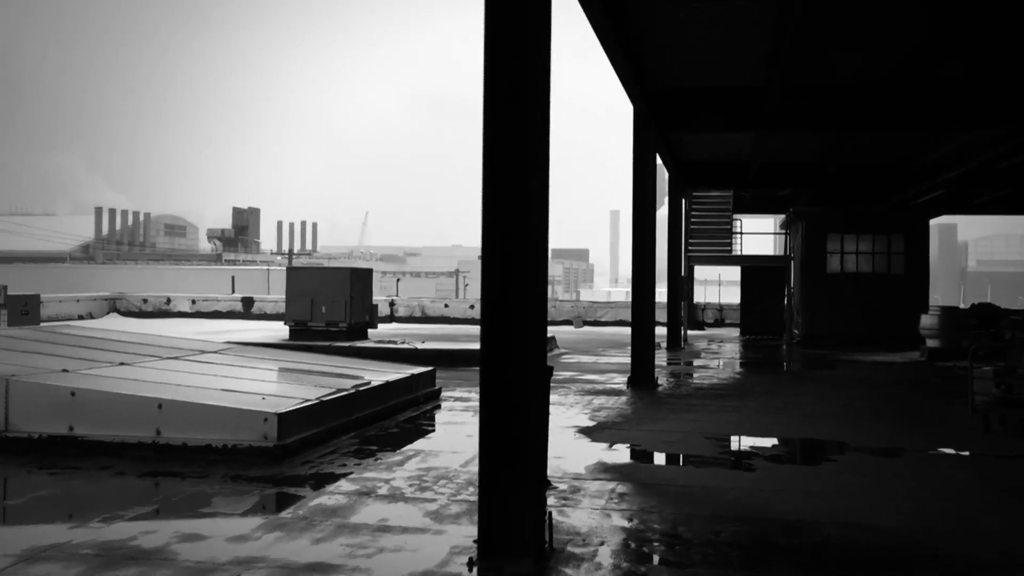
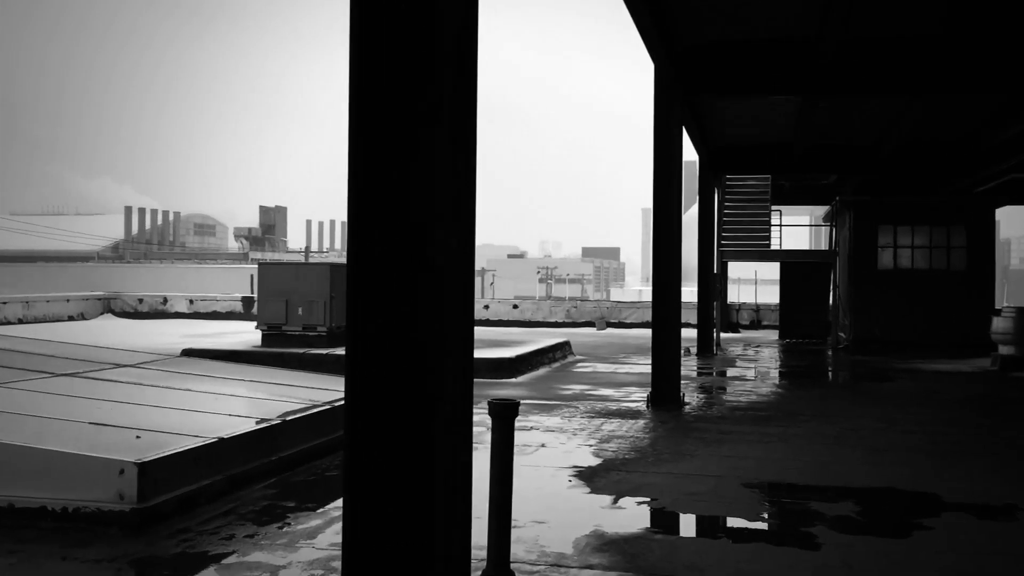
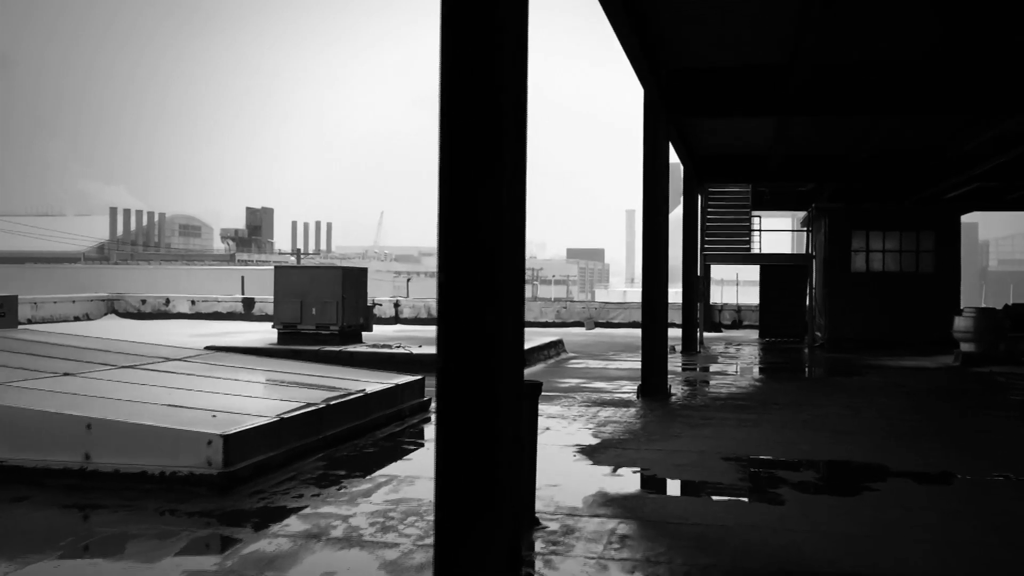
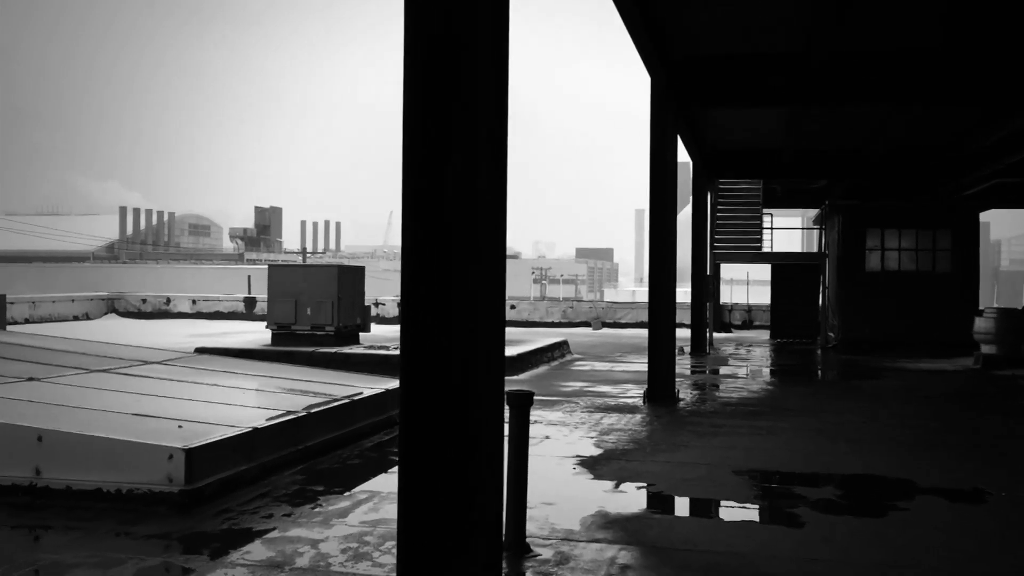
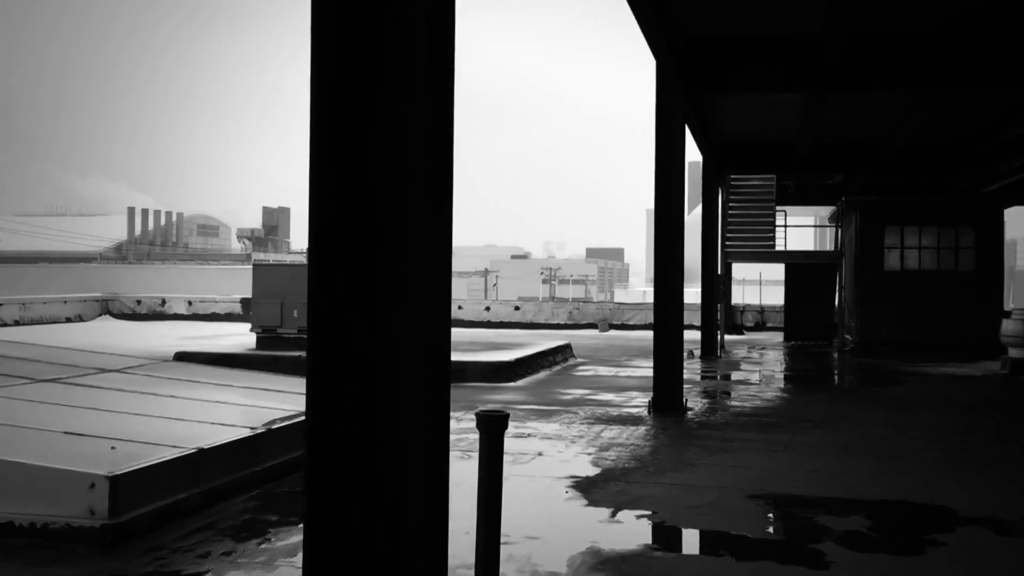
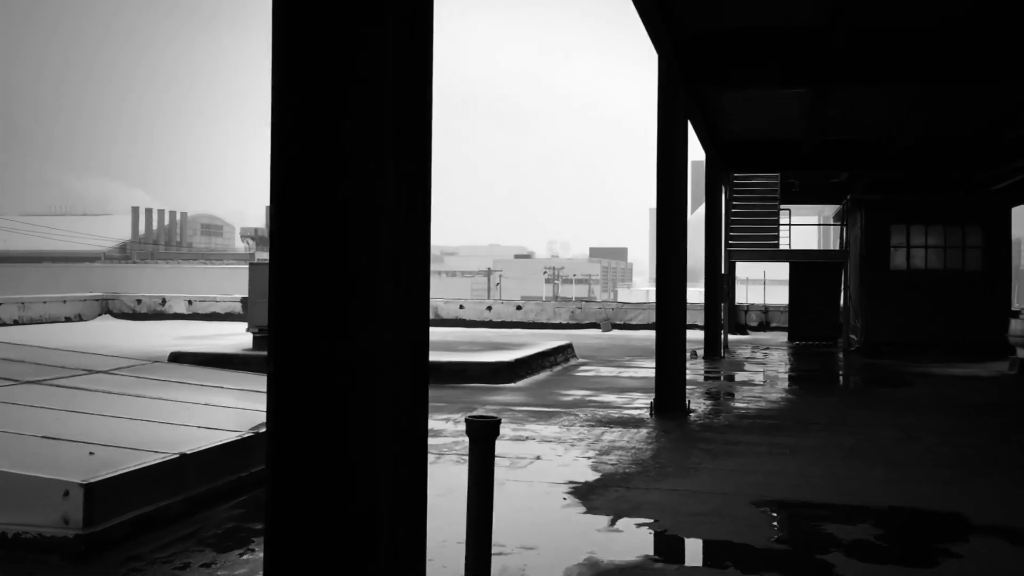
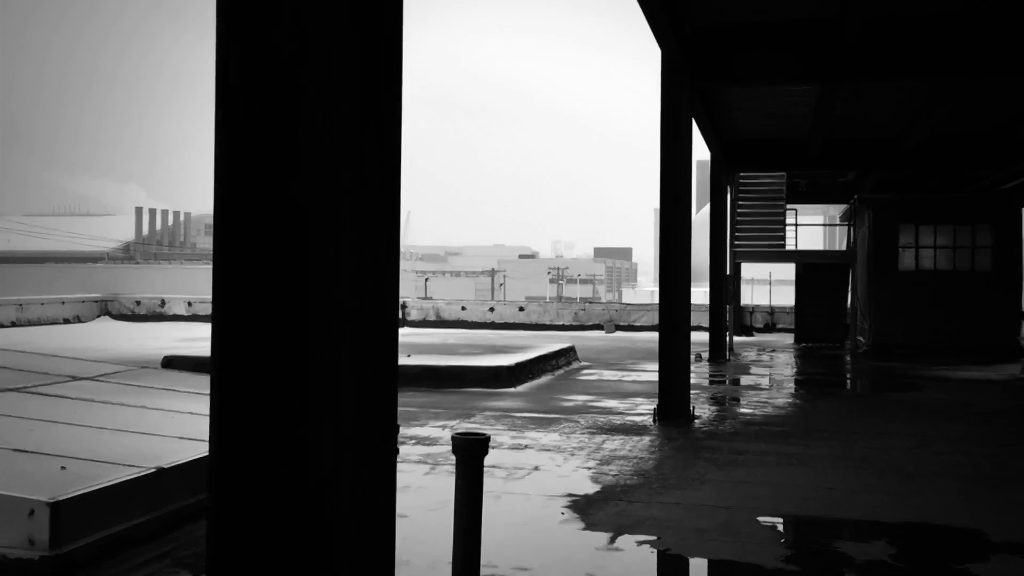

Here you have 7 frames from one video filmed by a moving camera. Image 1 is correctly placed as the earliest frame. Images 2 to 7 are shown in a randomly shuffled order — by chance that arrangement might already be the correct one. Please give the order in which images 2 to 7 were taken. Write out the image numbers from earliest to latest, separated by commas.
3, 4, 2, 5, 6, 7
